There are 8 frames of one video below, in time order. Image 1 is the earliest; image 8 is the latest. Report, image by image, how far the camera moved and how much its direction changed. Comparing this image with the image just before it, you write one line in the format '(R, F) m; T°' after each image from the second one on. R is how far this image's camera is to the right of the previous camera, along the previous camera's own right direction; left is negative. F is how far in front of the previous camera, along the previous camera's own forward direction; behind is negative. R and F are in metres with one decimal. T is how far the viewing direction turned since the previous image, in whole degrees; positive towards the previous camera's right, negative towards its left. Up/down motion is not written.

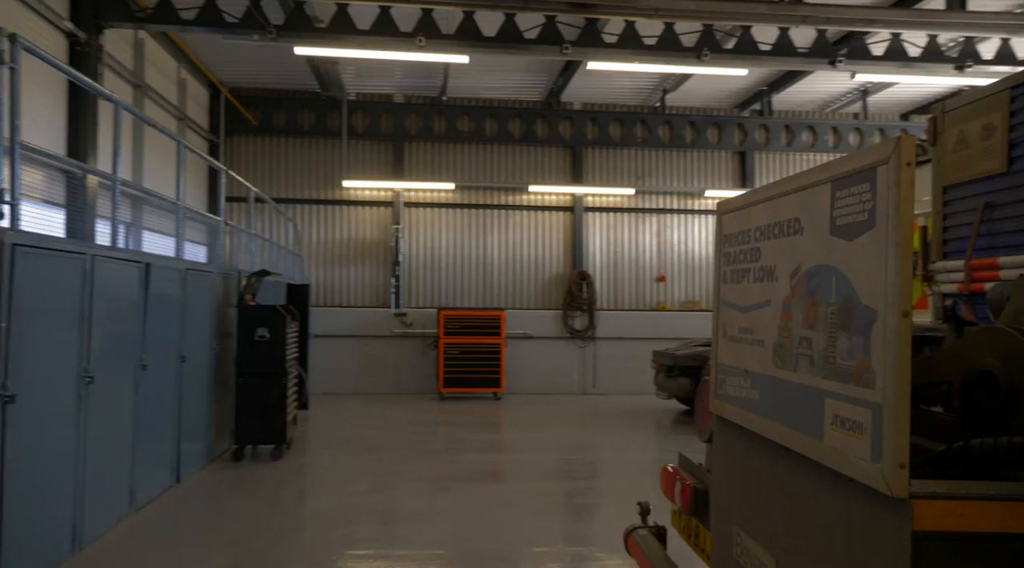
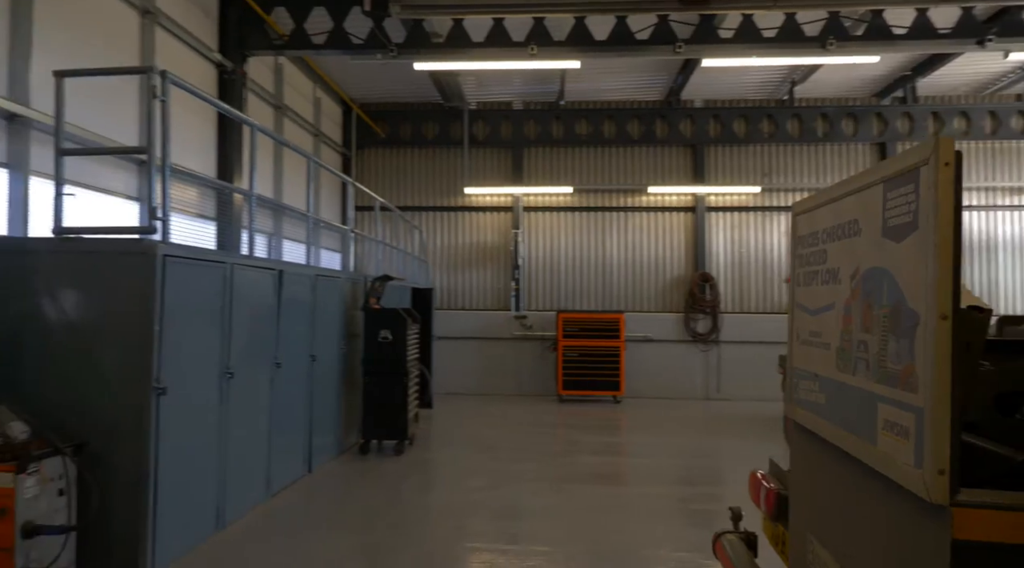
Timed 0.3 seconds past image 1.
(+0.2, -0.1) m; -10°
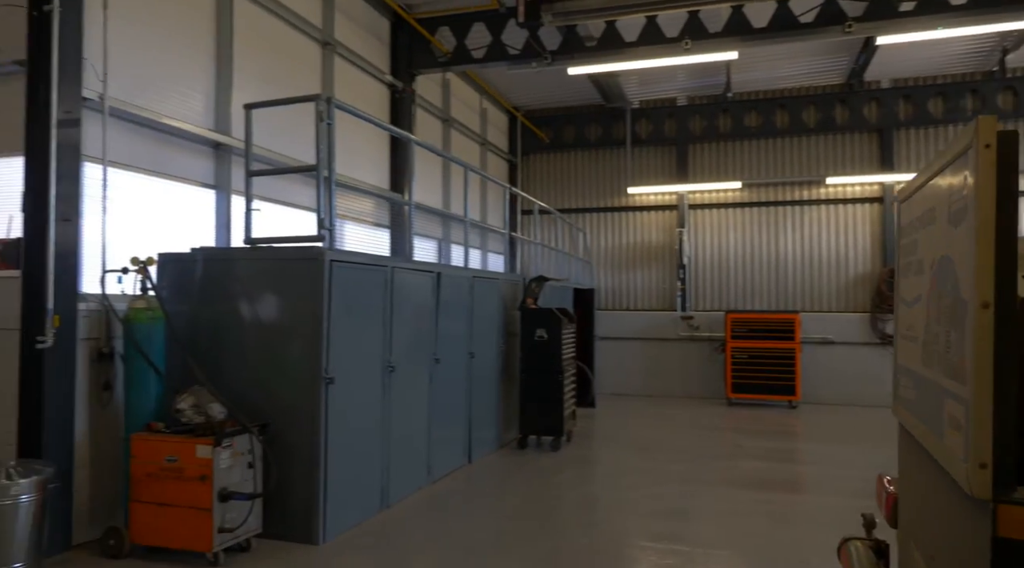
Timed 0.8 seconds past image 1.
(+0.3, -0.1) m; -14°
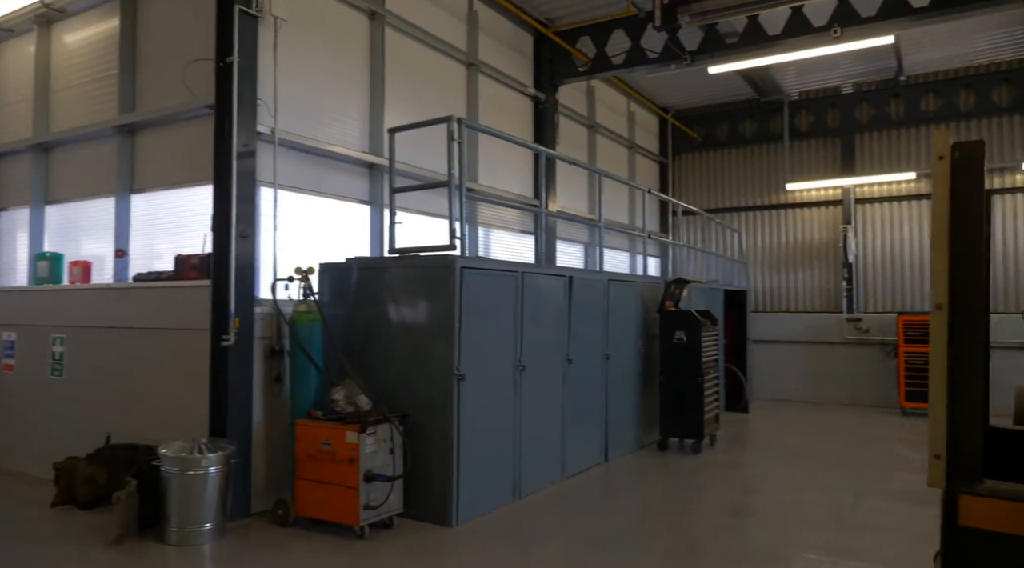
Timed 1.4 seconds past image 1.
(+0.3, -0.2) m; -14°
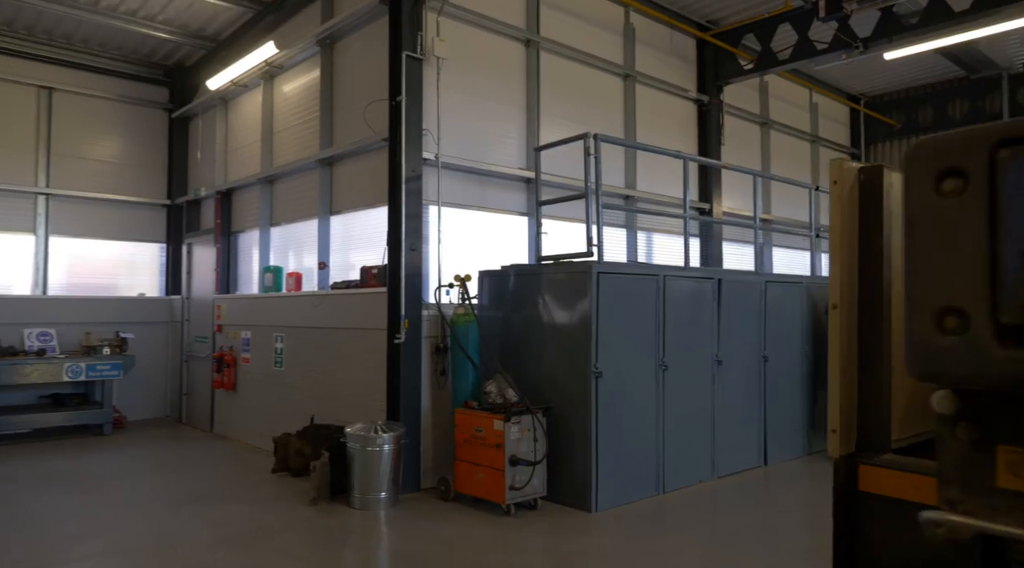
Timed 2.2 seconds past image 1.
(+0.5, -0.3) m; -16°
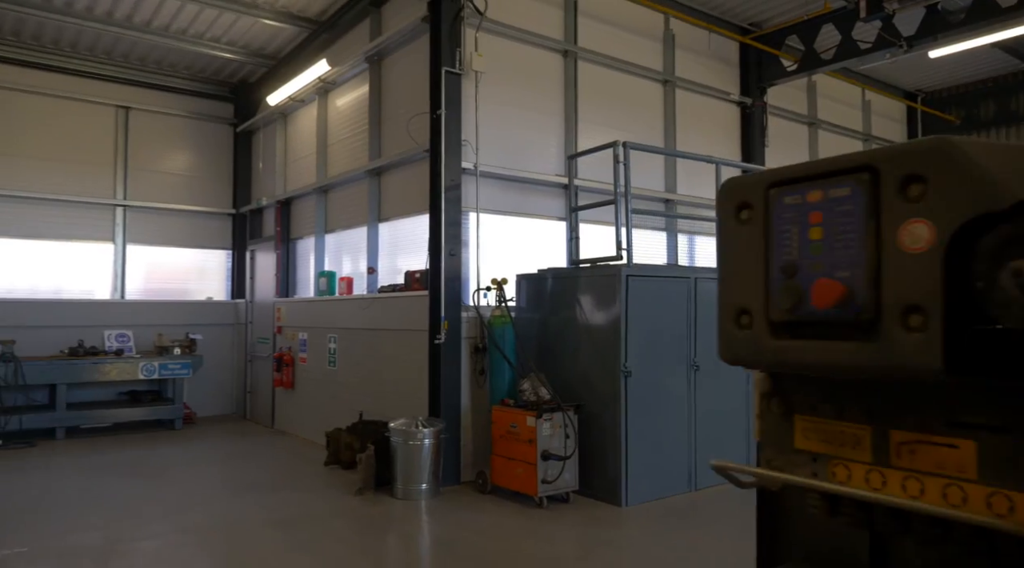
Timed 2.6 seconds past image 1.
(+0.2, -0.2) m; -5°
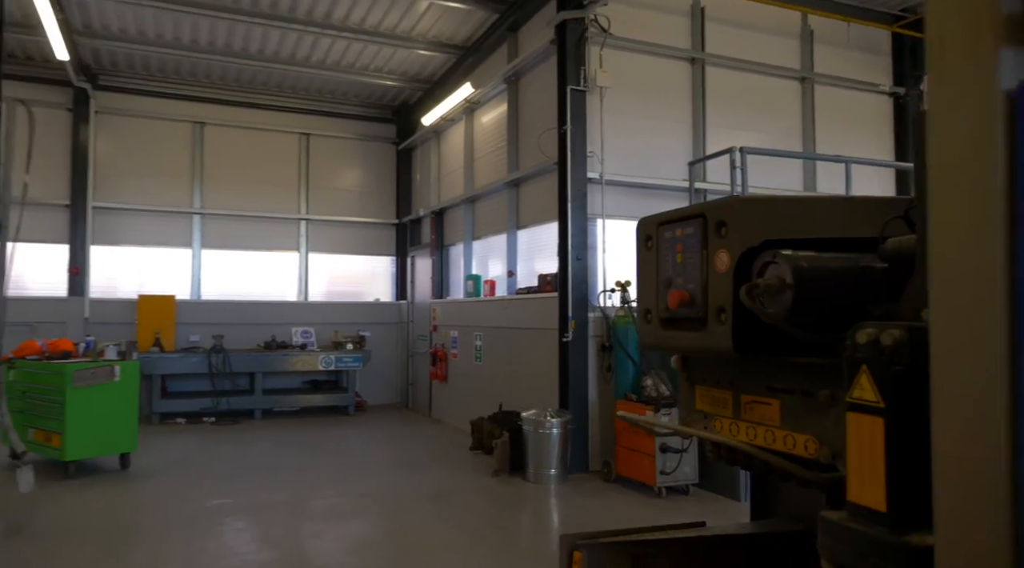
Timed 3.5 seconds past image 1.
(+0.3, -0.4) m; -13°
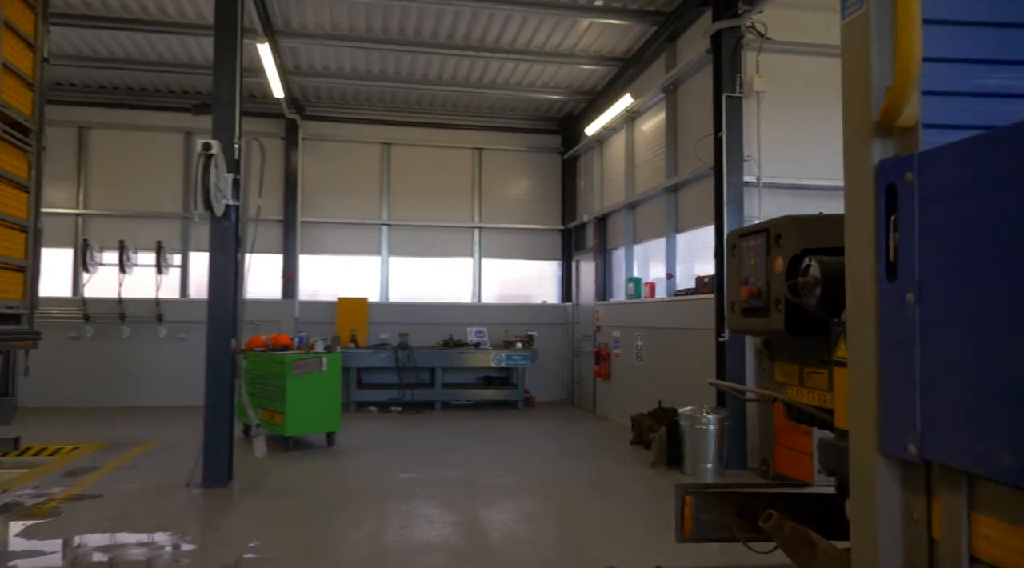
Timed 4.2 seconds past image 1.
(+0.1, -0.4) m; -13°
